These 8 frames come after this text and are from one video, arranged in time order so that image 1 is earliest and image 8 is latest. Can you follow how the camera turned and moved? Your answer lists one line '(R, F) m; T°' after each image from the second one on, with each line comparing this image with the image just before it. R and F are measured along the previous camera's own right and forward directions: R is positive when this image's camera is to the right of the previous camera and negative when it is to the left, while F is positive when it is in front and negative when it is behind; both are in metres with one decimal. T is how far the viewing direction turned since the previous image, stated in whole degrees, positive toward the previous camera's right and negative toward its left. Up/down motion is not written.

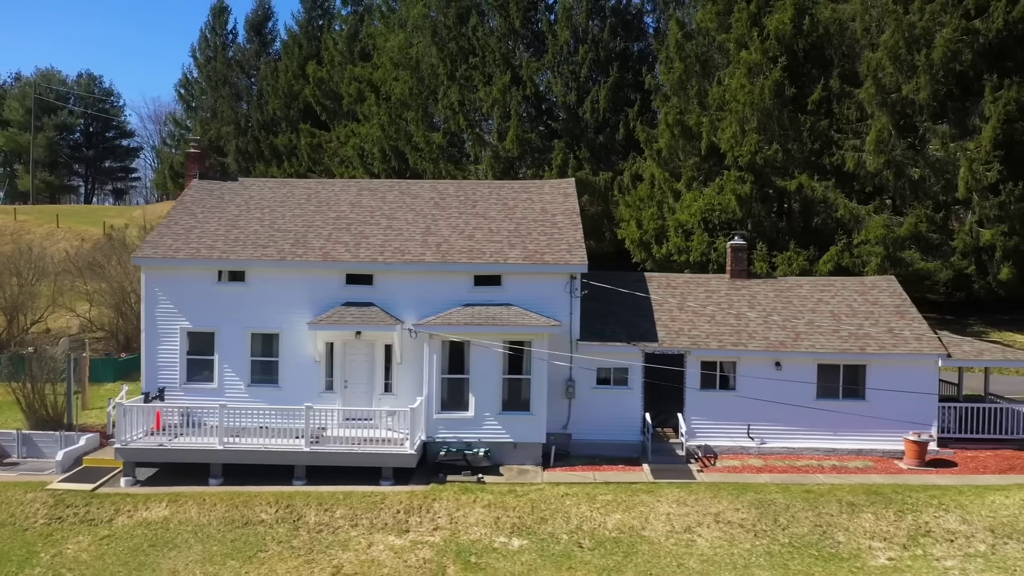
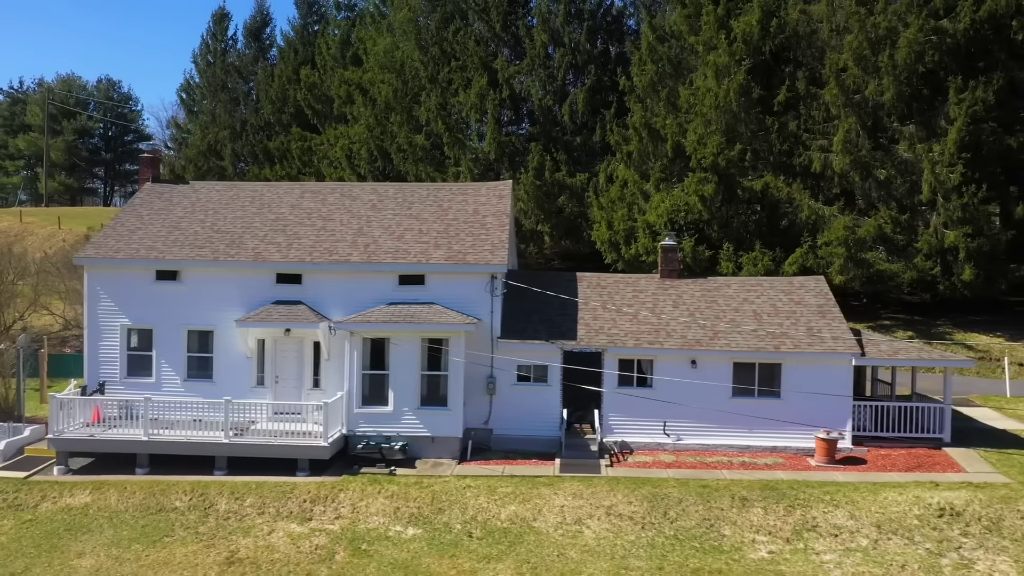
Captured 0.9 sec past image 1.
(+2.1, -0.4) m; -2°
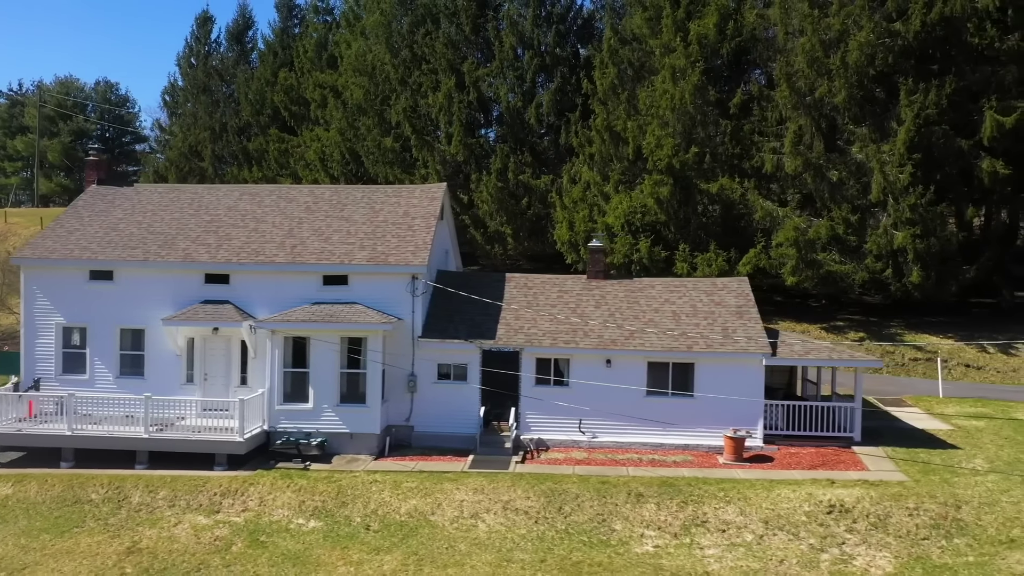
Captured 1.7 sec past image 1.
(+1.8, -0.4) m; -1°
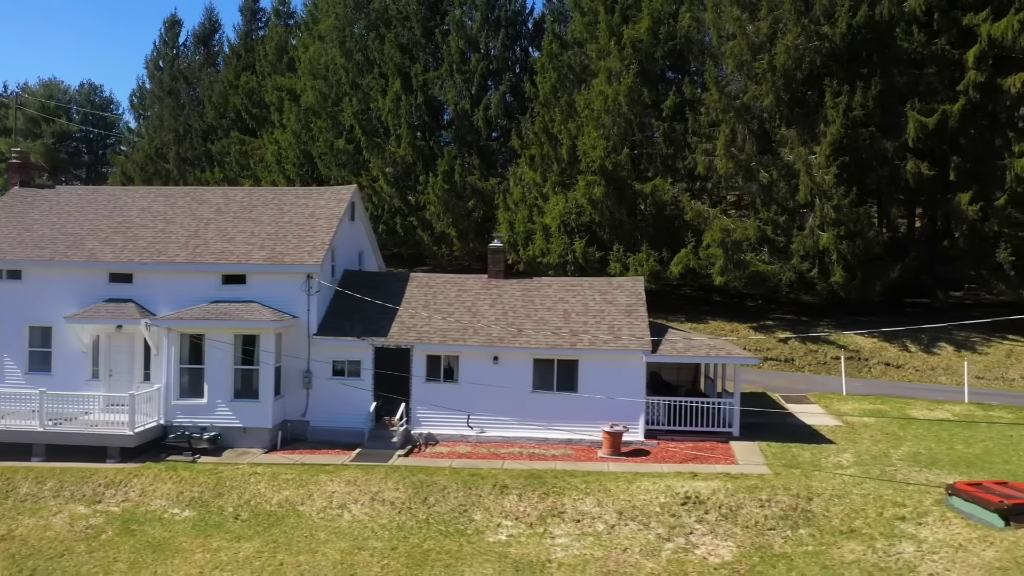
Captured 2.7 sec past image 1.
(+2.3, -0.5) m; 0°
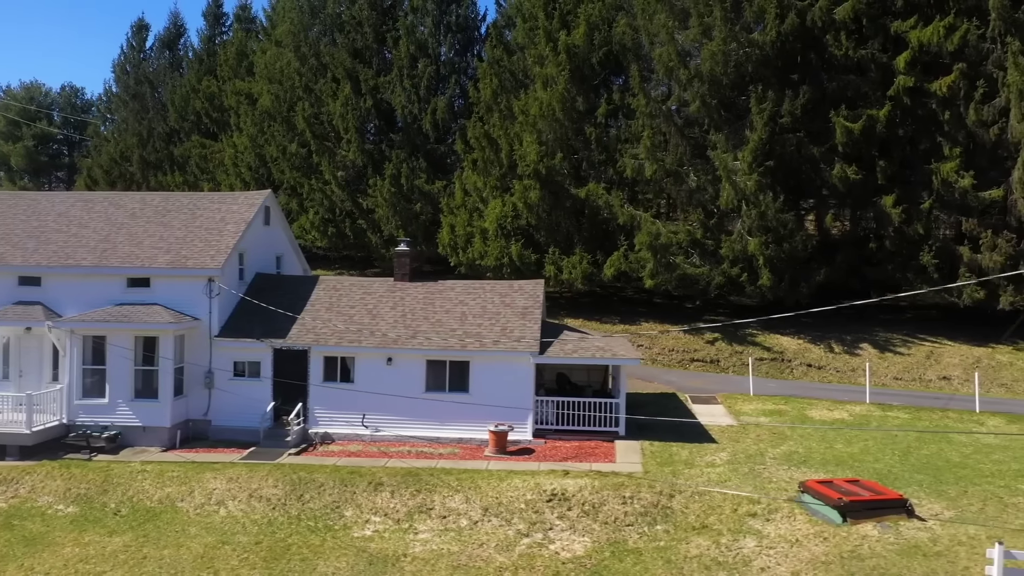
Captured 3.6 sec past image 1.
(+2.2, -0.5) m; 0°
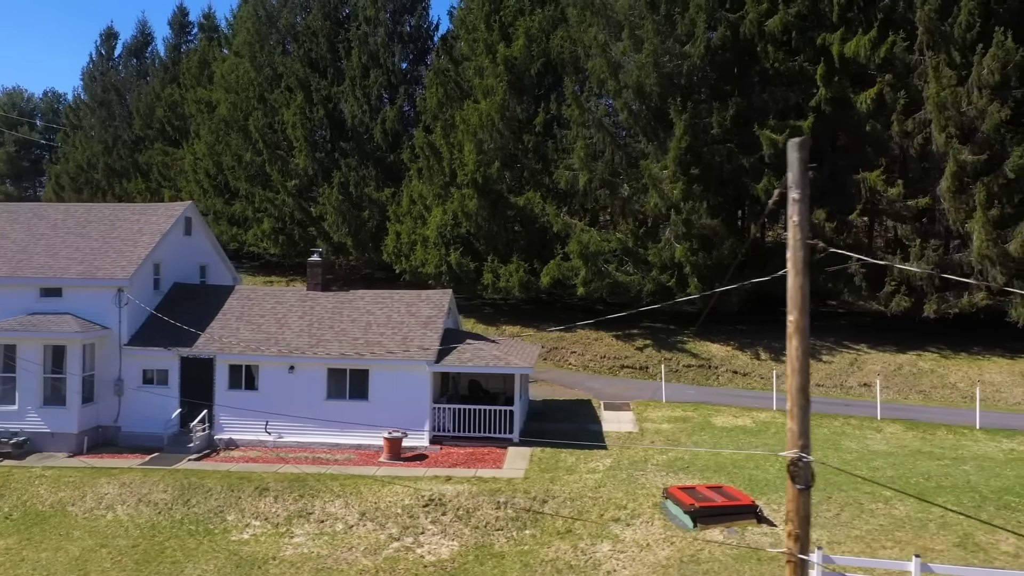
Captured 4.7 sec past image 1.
(+2.2, -0.5) m; 0°
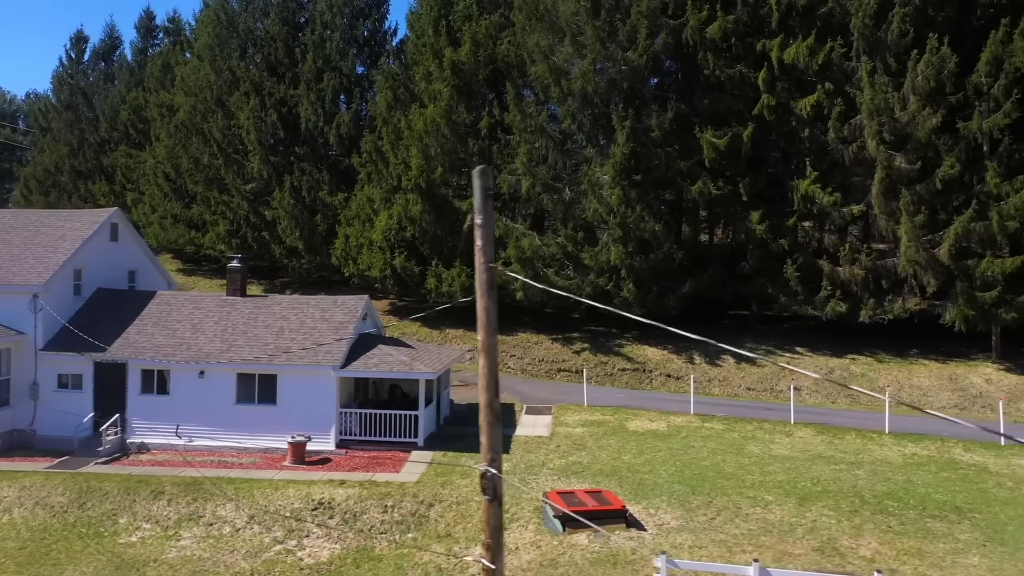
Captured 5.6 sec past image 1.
(+2.1, -0.3) m; 0°
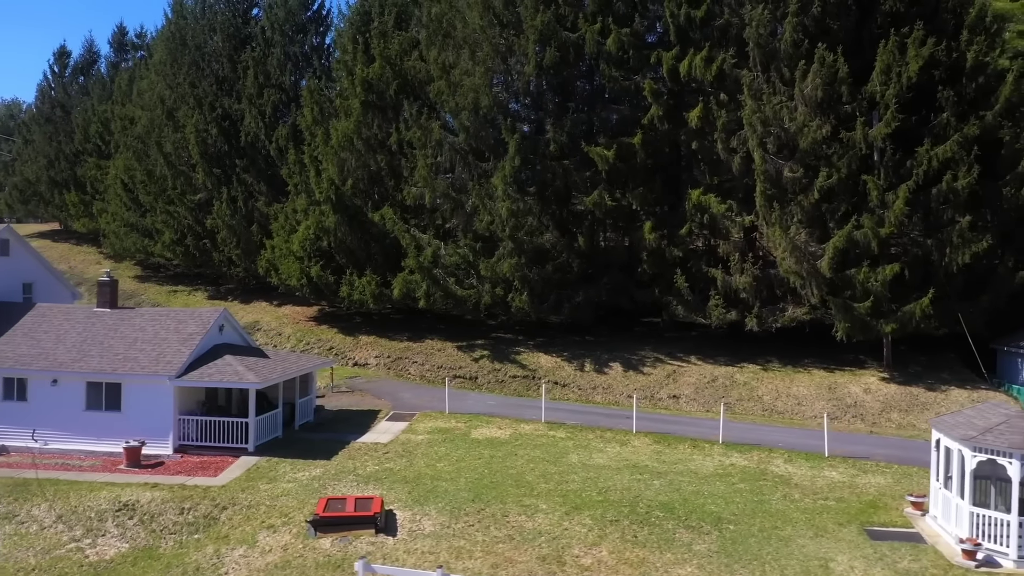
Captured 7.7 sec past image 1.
(+5.0, -0.7) m; -3°
